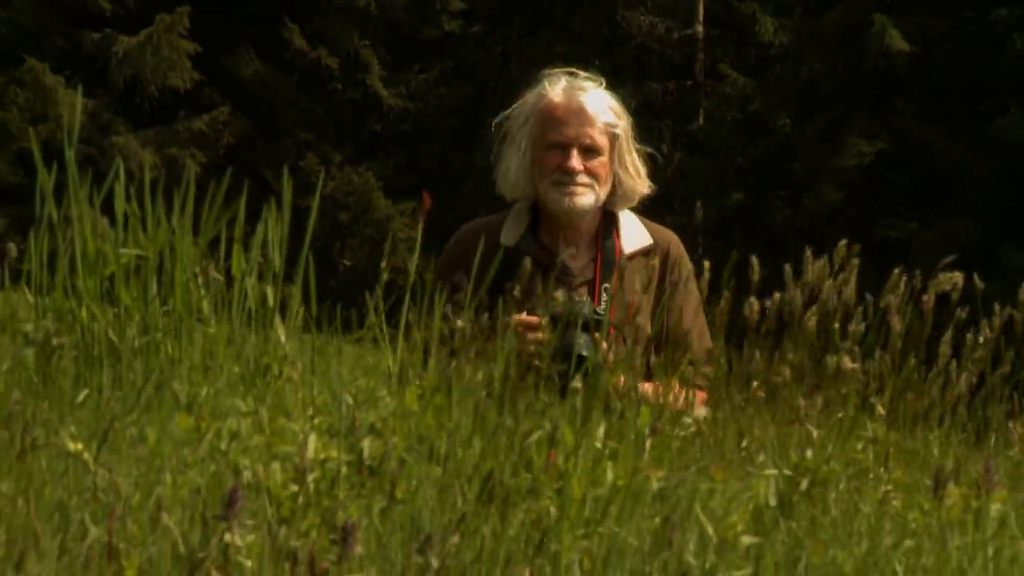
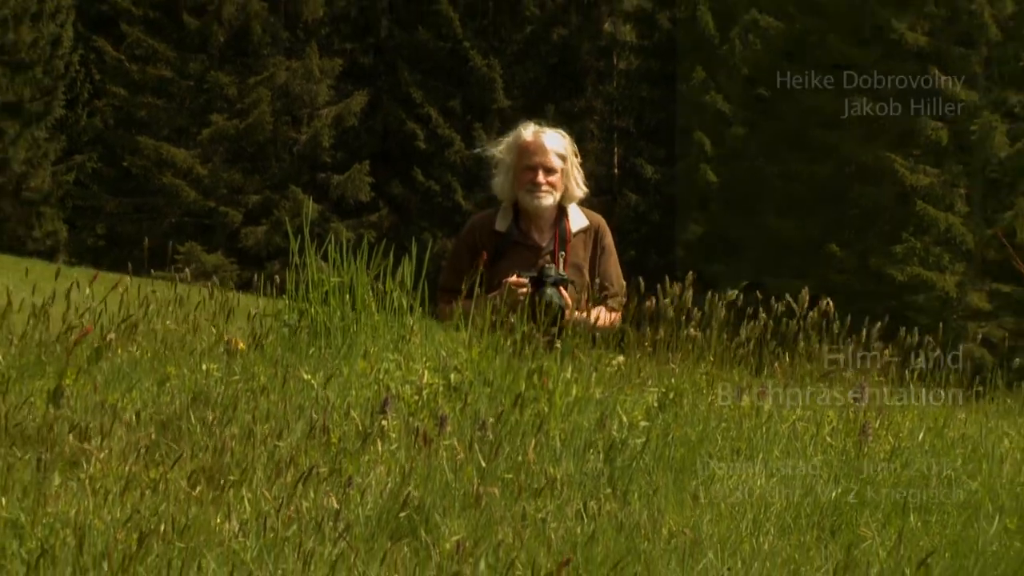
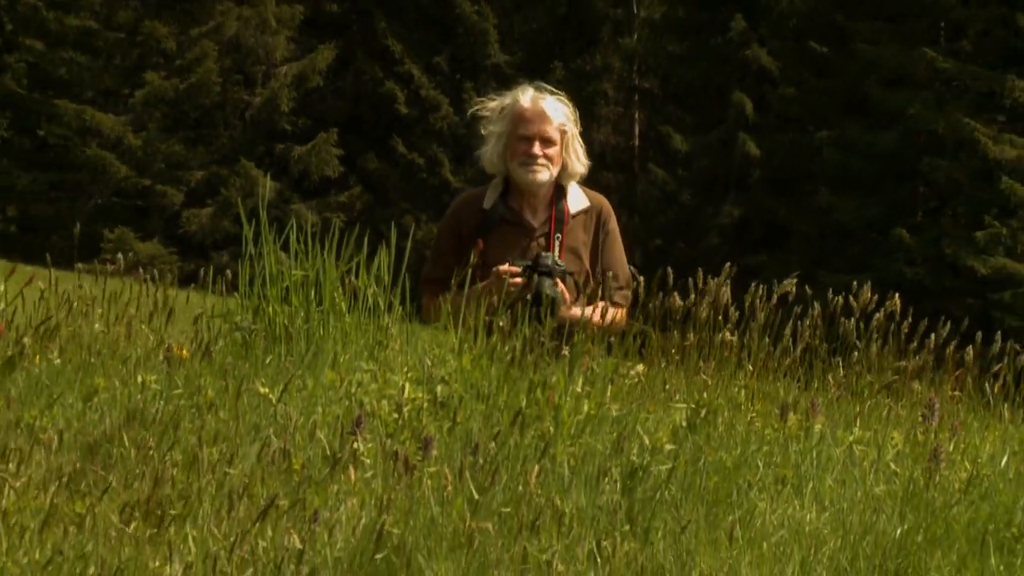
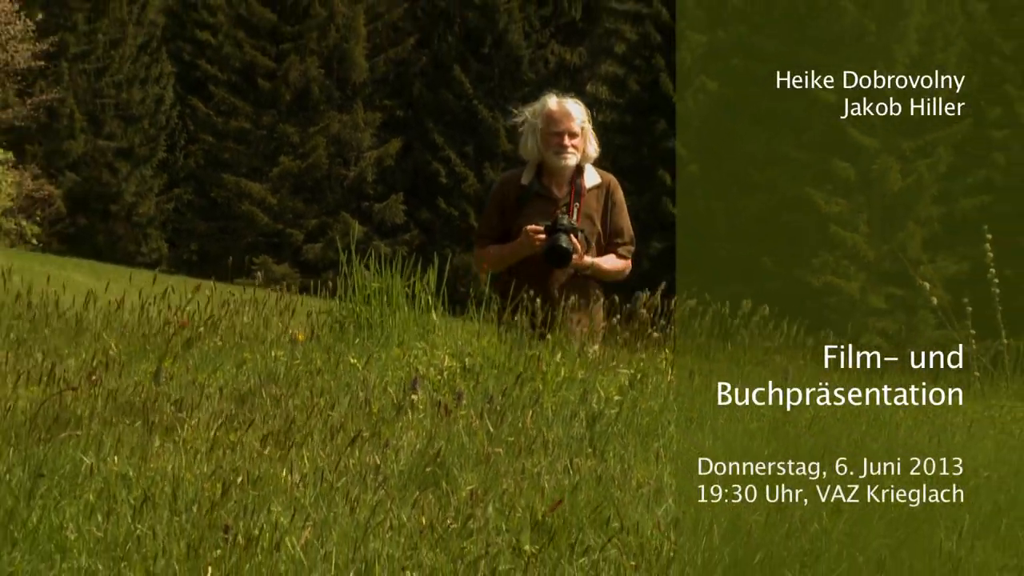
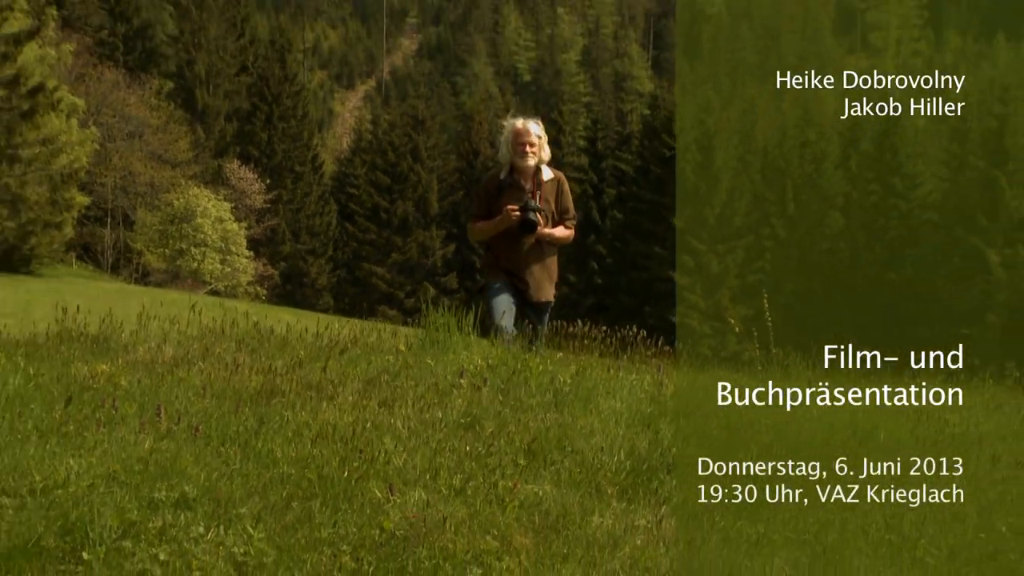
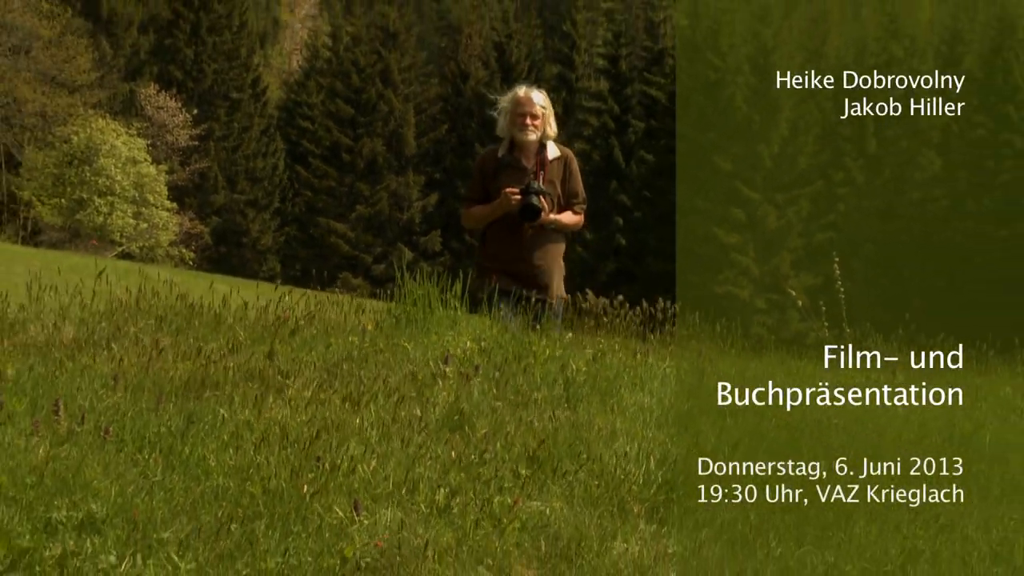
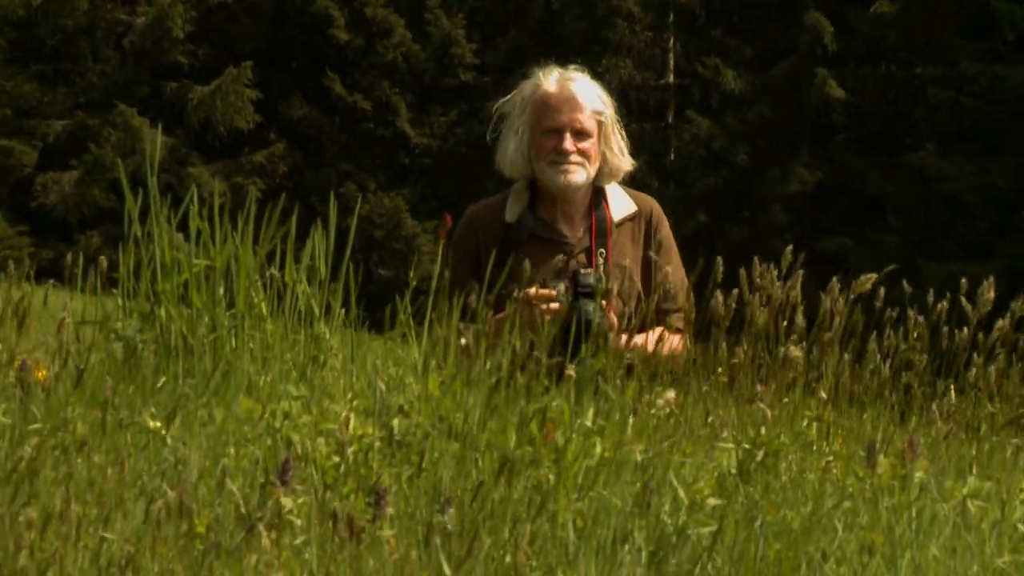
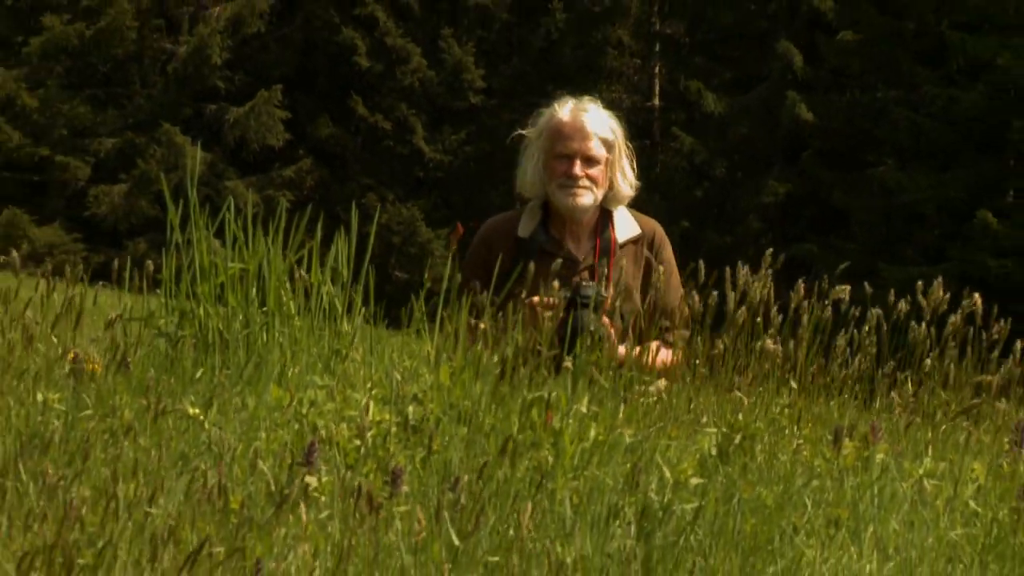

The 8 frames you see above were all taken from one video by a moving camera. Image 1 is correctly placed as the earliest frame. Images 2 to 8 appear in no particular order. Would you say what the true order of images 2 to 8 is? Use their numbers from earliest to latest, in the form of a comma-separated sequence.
7, 8, 3, 2, 4, 6, 5
